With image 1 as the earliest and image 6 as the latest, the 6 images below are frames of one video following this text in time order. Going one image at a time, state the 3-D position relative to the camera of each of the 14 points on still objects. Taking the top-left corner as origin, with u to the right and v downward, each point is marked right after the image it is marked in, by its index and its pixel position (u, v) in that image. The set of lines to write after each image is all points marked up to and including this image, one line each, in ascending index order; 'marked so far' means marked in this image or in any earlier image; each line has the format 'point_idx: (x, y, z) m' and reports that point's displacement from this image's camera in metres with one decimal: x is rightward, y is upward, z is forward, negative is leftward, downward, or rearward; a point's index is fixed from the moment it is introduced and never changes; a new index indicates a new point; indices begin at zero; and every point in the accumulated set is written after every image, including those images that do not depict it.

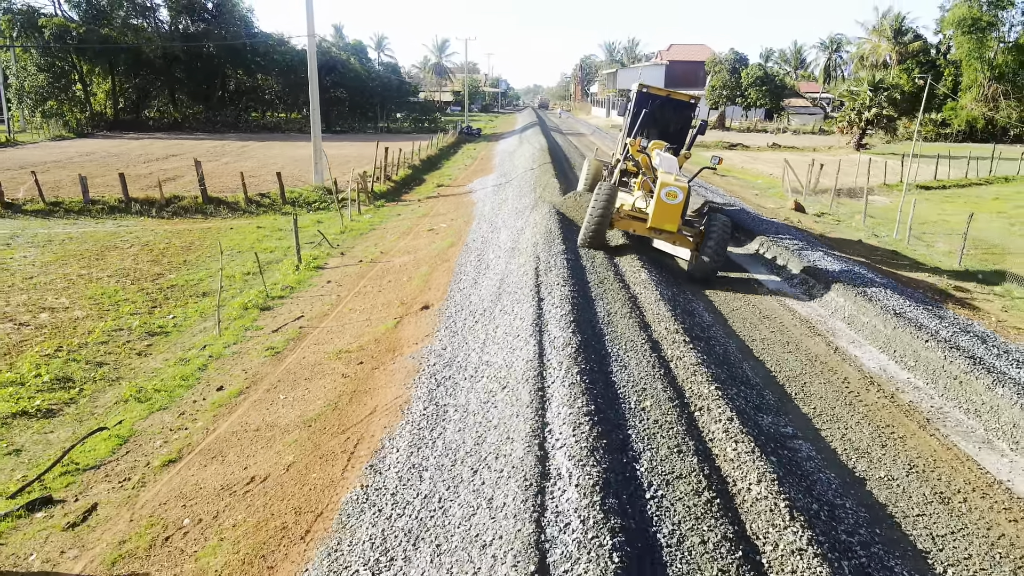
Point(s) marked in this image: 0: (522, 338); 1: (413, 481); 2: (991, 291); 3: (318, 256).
0: (+0.1, -0.5, +6.6) m
1: (-0.6, -1.2, +4.8) m
2: (+7.9, -0.2, +11.5) m
3: (-3.7, +0.6, +13.7) m
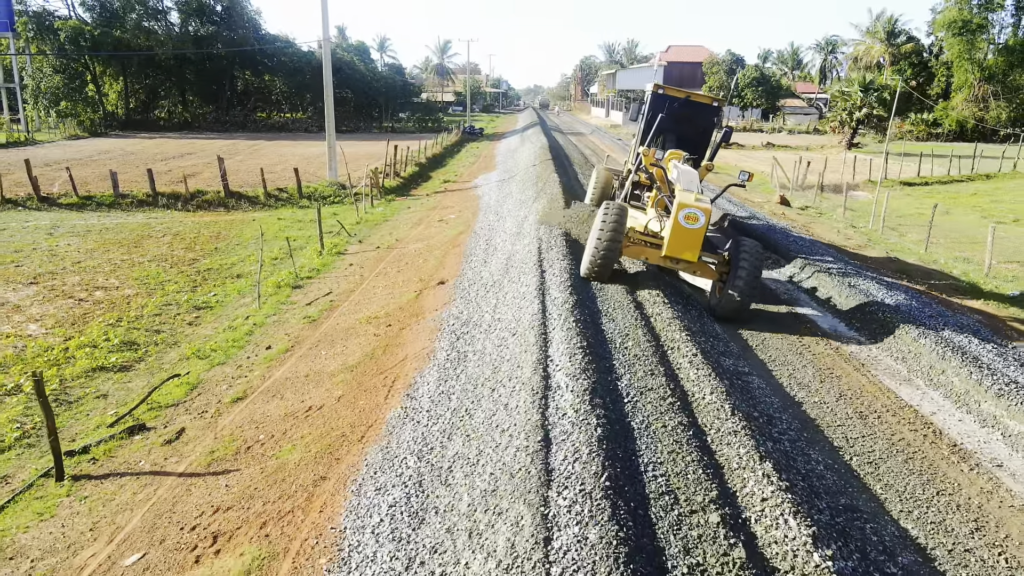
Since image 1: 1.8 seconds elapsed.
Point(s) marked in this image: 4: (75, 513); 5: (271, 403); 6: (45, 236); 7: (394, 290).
0: (+0.2, -0.1, +7.9) m
1: (-0.6, -0.9, +6.0) m
2: (+7.9, +0.1, +12.8) m
3: (-3.6, +0.9, +14.9) m
4: (-3.3, -1.7, +5.4) m
5: (-2.4, -1.1, +7.1) m
6: (-10.5, +1.2, +16.1) m
7: (-1.8, 0.0, +10.7) m
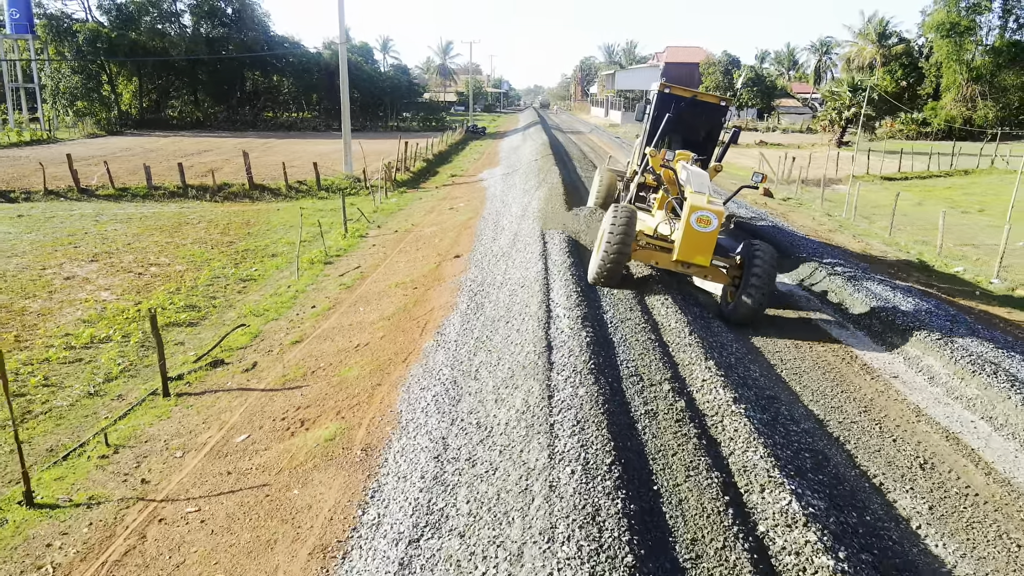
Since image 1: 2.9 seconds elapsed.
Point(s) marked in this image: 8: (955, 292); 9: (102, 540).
0: (+0.3, +0.3, +9.5) m
1: (-0.5, -0.5, +7.7) m
2: (+8.0, +0.6, +14.4) m
3: (-3.5, +1.4, +16.6) m
4: (-3.2, -1.2, +7.1) m
5: (-2.3, -0.7, +8.7) m
6: (-10.4, +1.6, +17.7) m
7: (-1.7, +0.4, +12.3) m
8: (+7.5, -0.1, +12.0) m
9: (-2.9, -1.8, +5.0) m
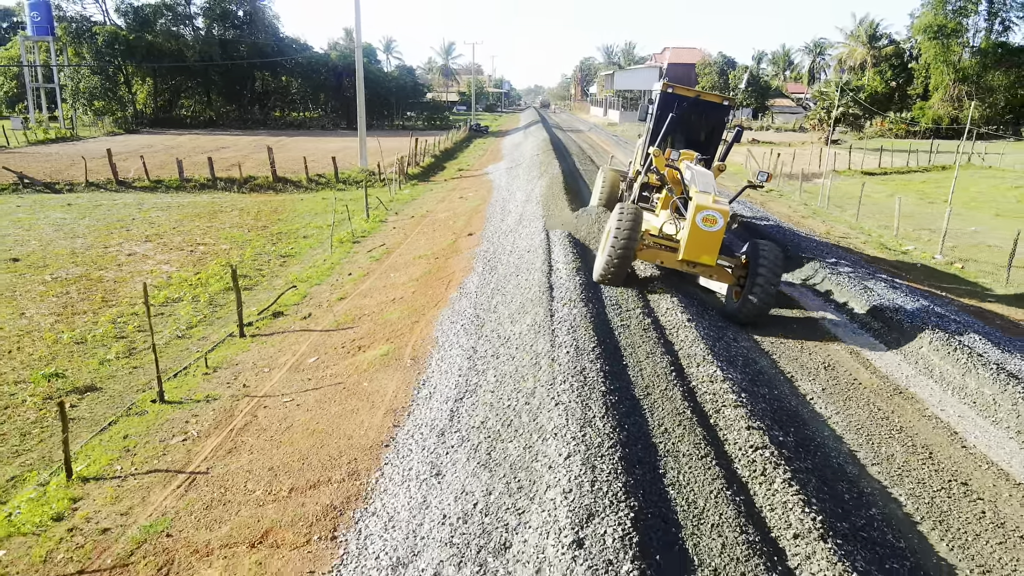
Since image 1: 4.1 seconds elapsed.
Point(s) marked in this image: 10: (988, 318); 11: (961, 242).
0: (+0.4, +0.8, +11.4) m
1: (-0.3, +0.1, +9.5) m
2: (+8.2, +1.1, +16.3) m
3: (-3.4, +1.9, +18.4) m
4: (-3.1, -0.7, +8.9) m
5: (-2.2, -0.2, +10.6) m
6: (-10.3, +2.1, +19.6) m
7: (-1.6, +0.9, +14.2) m
8: (+7.6, +0.4, +13.8) m
9: (-2.8, -1.3, +6.9) m
10: (+7.1, -0.5, +10.5) m
11: (+10.1, +1.0, +15.9) m
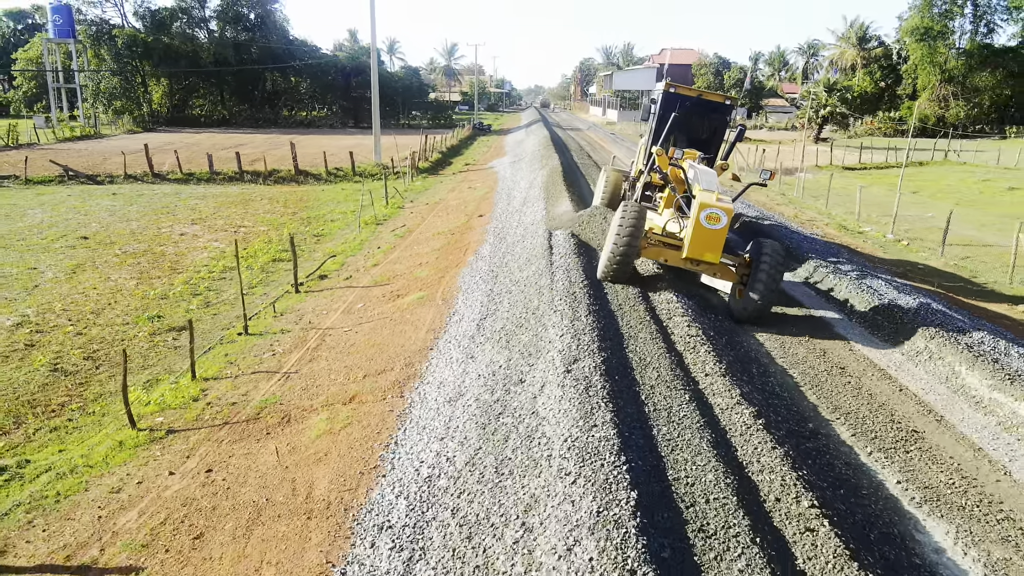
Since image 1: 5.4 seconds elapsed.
0: (+0.5, +1.4, +13.4) m
1: (-0.2, +0.6, +11.6) m
2: (+8.3, +1.7, +18.3) m
3: (-3.3, +2.5, +20.5) m
4: (-3.0, -0.2, +11.0) m
5: (-2.1, +0.4, +12.6) m
6: (-10.2, +2.7, +21.6) m
7: (-1.5, +1.5, +16.3) m
8: (+7.8, +1.0, +15.9) m
9: (-2.7, -0.7, +8.9) m
10: (+7.2, +0.1, +12.6) m
11: (+10.2, +1.6, +18.0) m
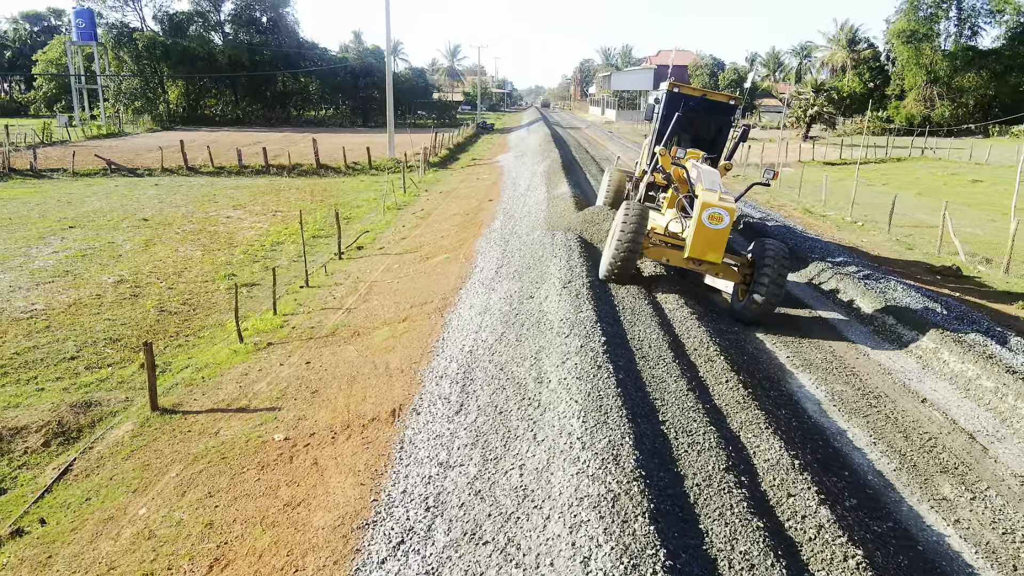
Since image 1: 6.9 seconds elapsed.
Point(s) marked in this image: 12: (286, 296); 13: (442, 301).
0: (+0.7, +2.0, +15.8) m
1: (-0.1, +1.3, +13.9) m
2: (+8.4, +2.3, +20.7) m
3: (-3.2, +3.1, +22.8) m
4: (-2.9, +0.5, +13.3) m
5: (-1.9, +1.0, +15.0) m
6: (-10.0, +3.3, +24.0) m
7: (-1.3, +2.1, +18.6) m
8: (+7.9, +1.6, +18.2) m
9: (-2.5, -0.1, +11.3) m
10: (+7.4, +0.7, +14.9) m
11: (+10.4, +2.2, +20.3) m
12: (-3.6, -0.1, +11.4) m
13: (-0.9, -0.2, +9.5) m
